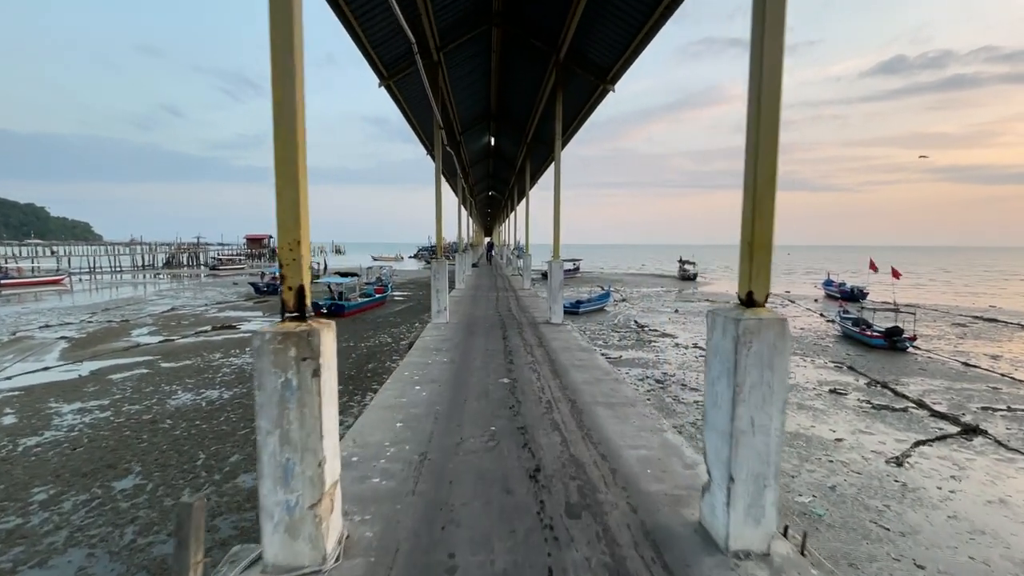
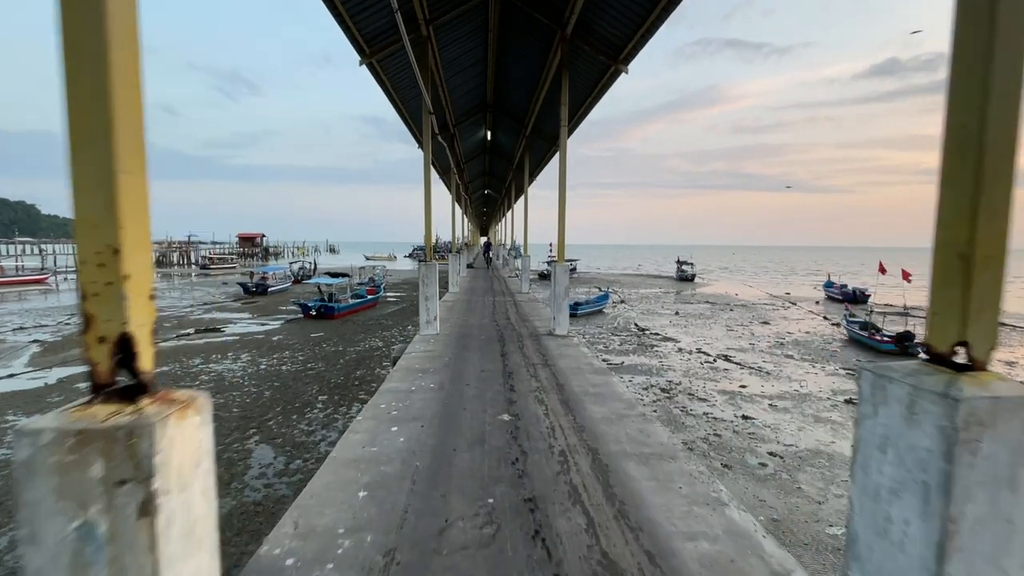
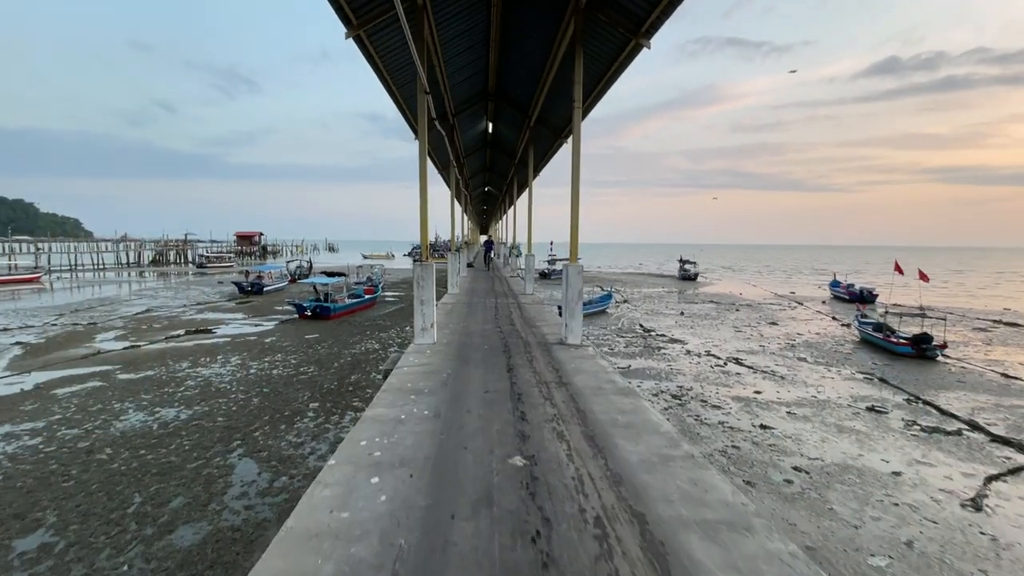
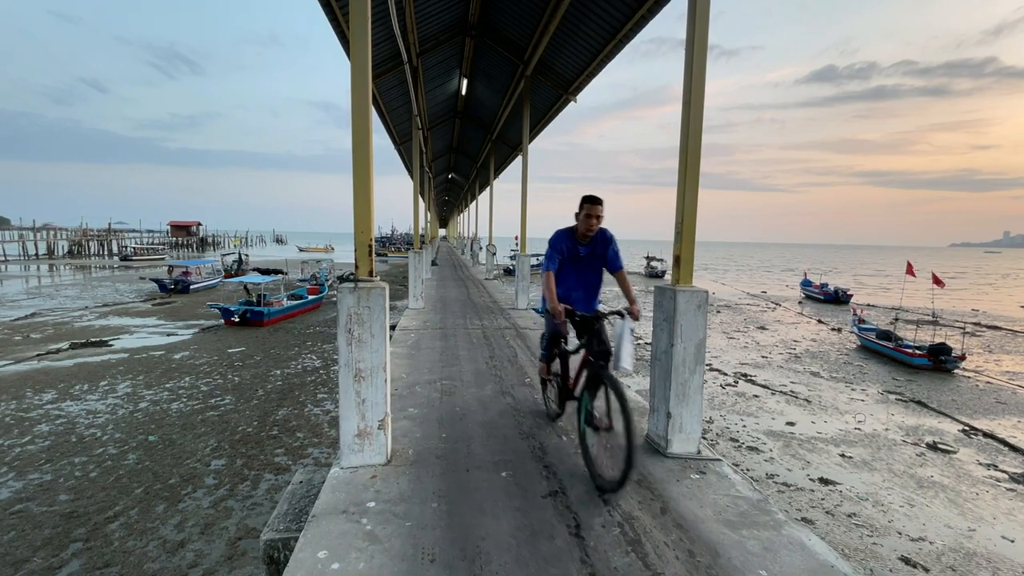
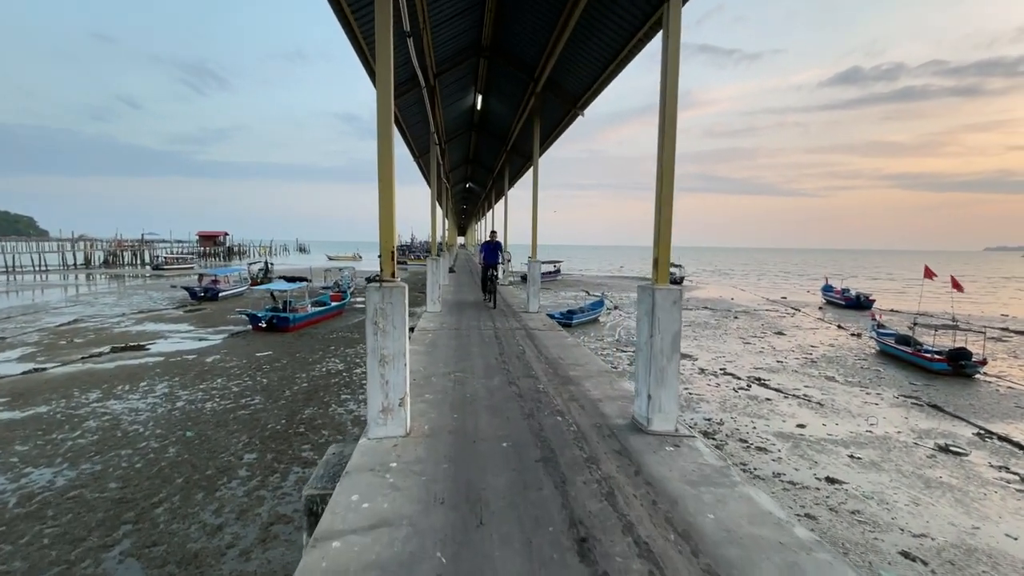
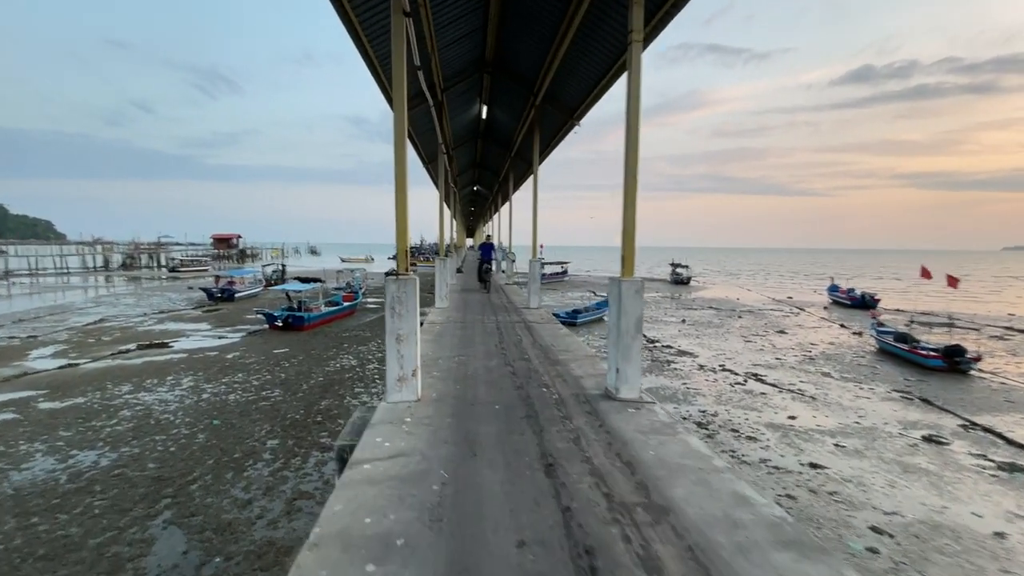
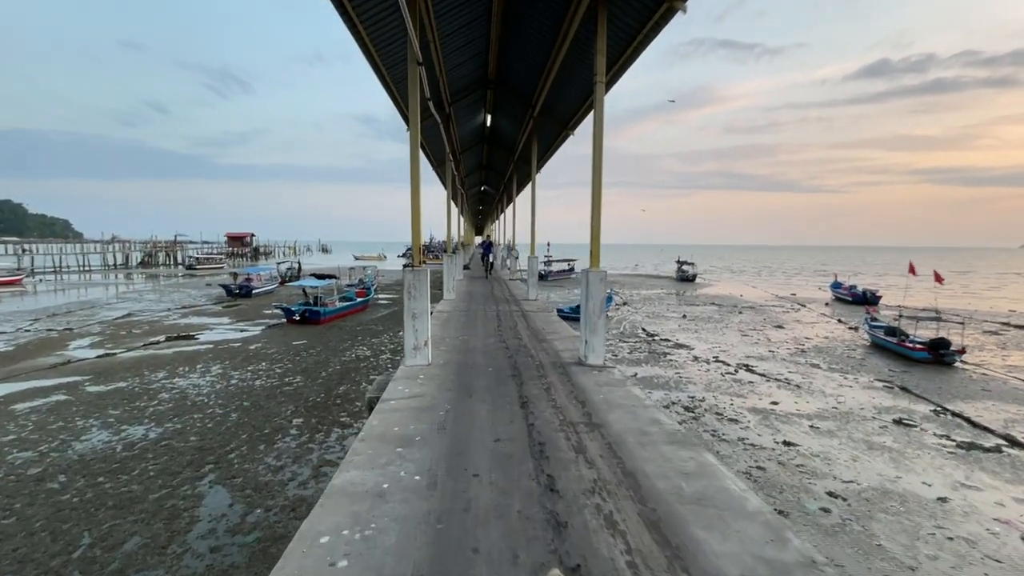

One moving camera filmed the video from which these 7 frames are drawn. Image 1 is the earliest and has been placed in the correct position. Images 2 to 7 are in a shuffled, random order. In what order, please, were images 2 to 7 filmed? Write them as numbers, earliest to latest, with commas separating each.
2, 3, 7, 6, 5, 4
